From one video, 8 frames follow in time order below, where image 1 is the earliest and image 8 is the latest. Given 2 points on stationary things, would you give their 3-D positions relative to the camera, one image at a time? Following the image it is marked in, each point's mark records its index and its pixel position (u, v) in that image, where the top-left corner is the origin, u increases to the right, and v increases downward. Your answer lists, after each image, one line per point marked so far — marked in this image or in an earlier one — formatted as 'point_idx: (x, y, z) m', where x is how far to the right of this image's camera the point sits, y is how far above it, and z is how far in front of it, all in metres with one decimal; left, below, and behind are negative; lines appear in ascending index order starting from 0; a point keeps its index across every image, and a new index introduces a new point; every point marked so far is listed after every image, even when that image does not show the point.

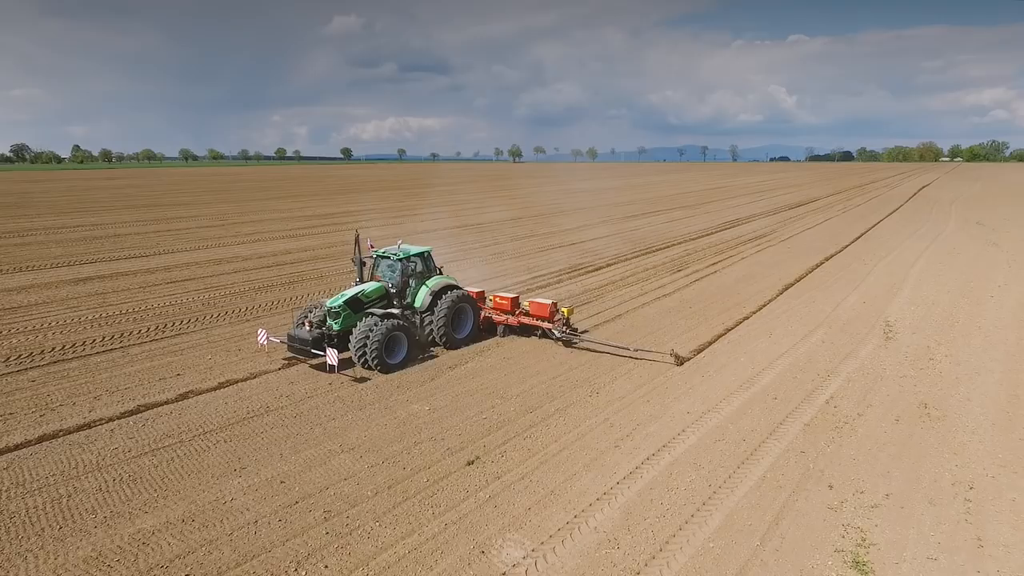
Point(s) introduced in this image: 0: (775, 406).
0: (+3.0, -1.4, +7.2) m
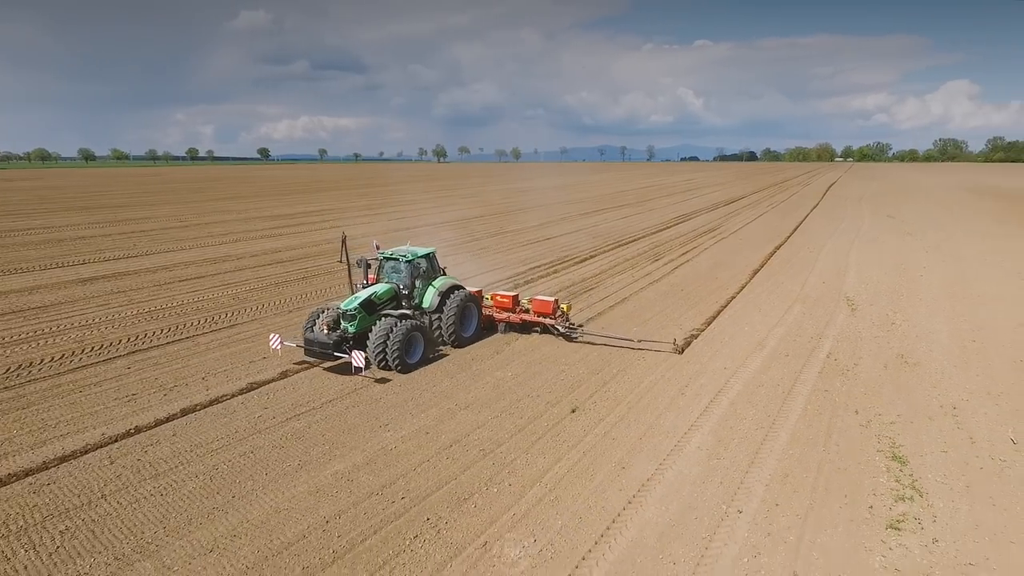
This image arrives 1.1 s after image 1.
0: (+3.9, -1.0, +8.9) m
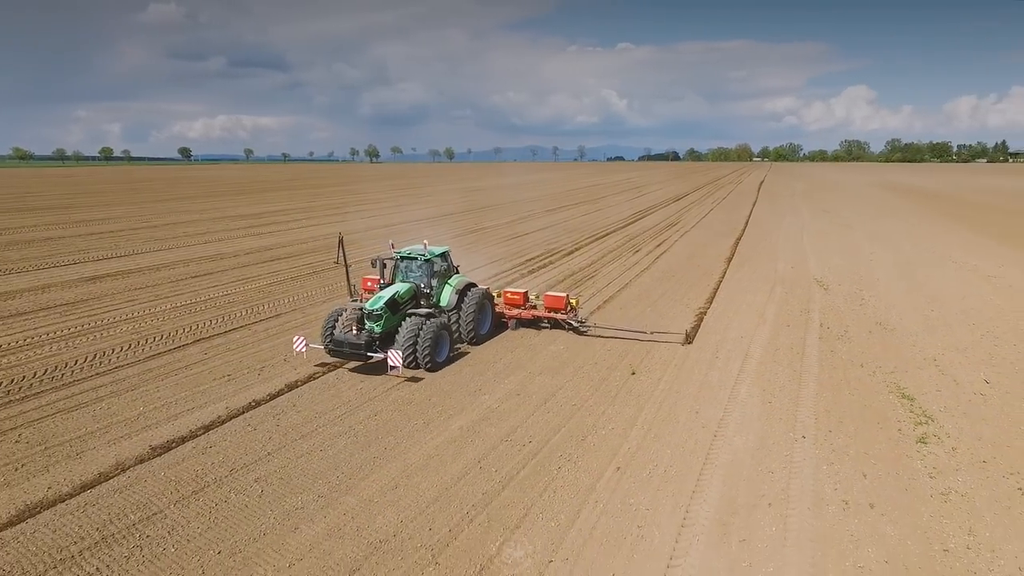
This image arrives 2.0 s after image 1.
0: (+4.6, -0.7, +10.5) m
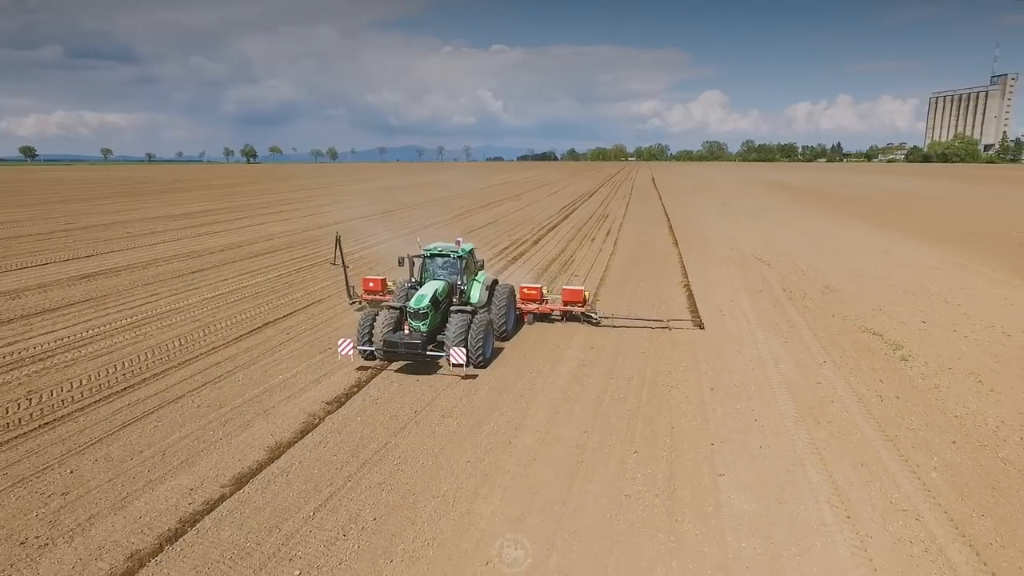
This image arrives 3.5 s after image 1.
0: (+5.1, -0.1, +12.9) m
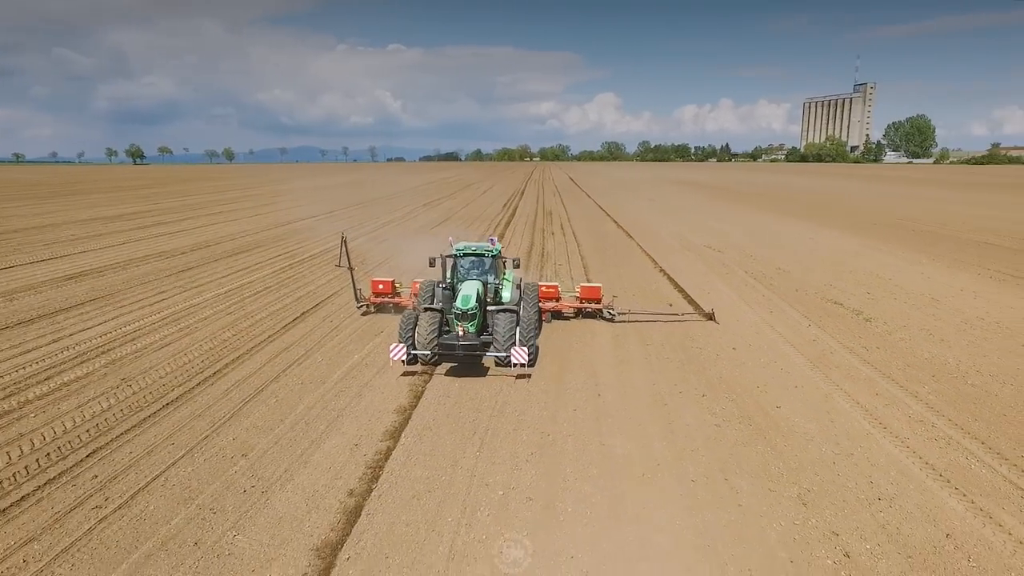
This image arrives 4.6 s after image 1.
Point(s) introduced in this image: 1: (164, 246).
0: (+5.1, +0.3, +14.8) m
1: (-10.3, +1.2, +19.0) m
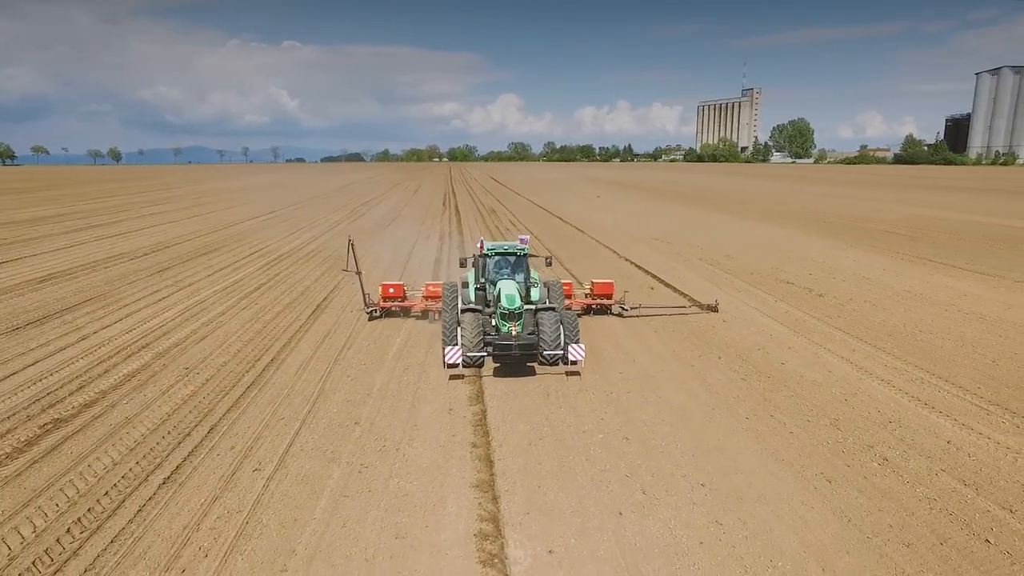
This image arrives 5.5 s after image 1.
0: (+4.6, +0.6, +16.5) m
1: (-11.2, +1.1, +18.4) m
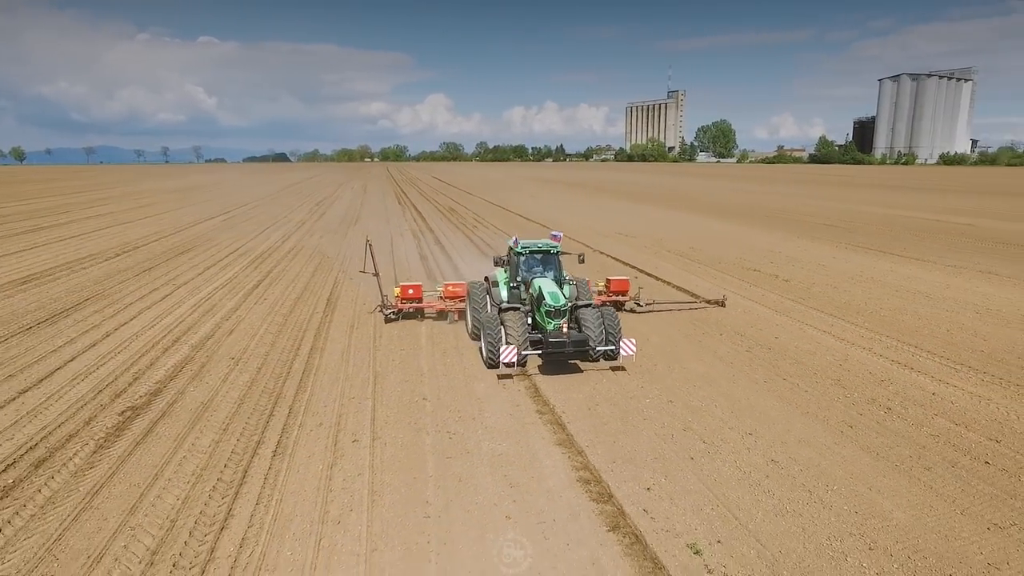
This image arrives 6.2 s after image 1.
0: (+4.1, +0.9, +17.6) m
1: (-11.8, +1.1, +17.9) m
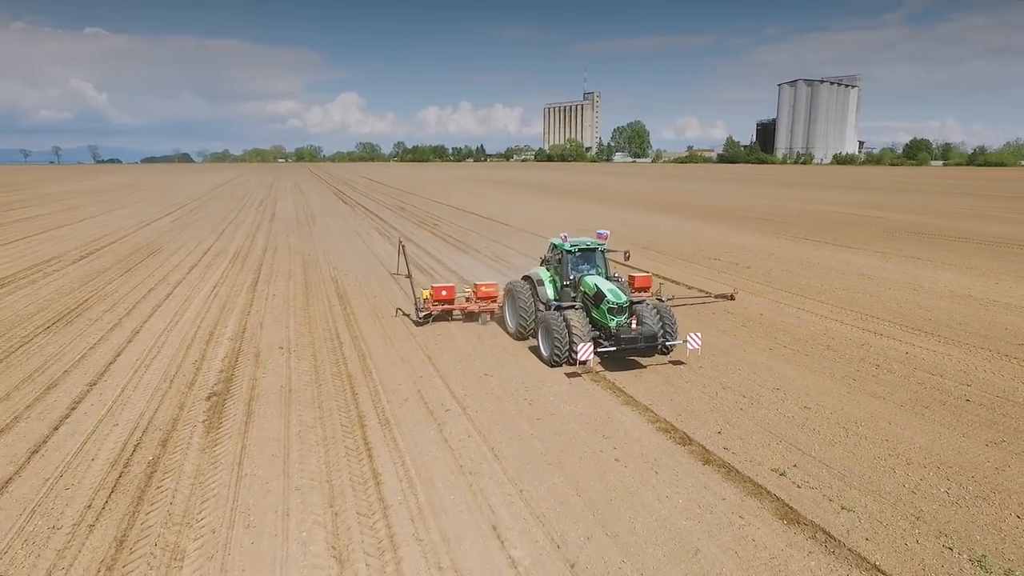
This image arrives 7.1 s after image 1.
0: (+3.4, +1.2, +18.9) m
1: (-12.5, +0.9, +17.1) m
